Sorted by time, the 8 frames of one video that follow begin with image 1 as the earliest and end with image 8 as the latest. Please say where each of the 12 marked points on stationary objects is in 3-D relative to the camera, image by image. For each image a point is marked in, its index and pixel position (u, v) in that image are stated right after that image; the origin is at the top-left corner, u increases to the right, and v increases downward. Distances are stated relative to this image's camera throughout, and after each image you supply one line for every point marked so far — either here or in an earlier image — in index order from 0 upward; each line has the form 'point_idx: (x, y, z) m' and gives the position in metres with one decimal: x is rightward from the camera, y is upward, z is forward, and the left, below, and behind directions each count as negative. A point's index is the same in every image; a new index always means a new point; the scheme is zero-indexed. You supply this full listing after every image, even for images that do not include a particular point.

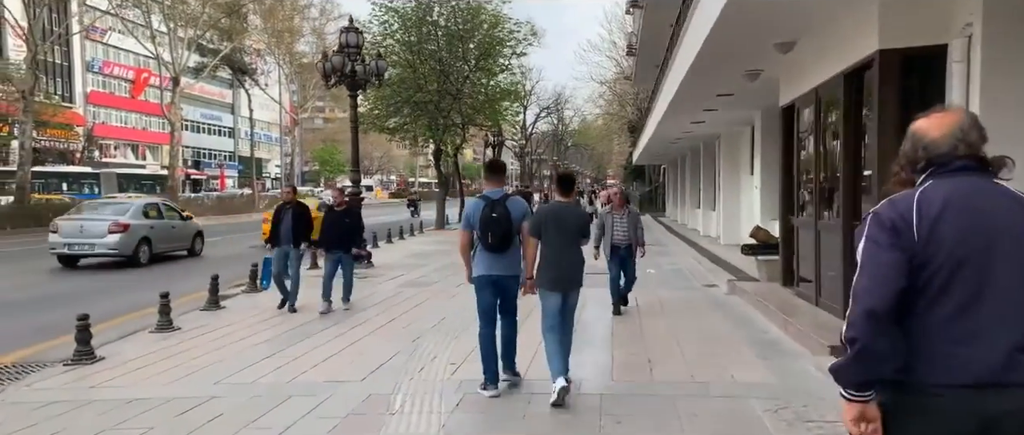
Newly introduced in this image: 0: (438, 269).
0: (-1.5, -1.1, +16.5) m
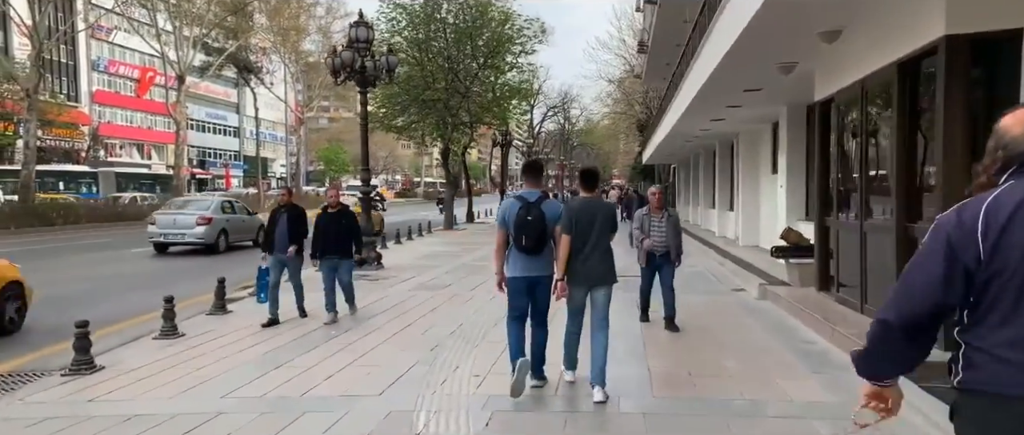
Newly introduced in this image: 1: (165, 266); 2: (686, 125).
0: (-1.2, -1.1, +16.0) m
1: (-7.7, -1.1, +17.5) m
2: (+4.5, +2.3, +19.7) m
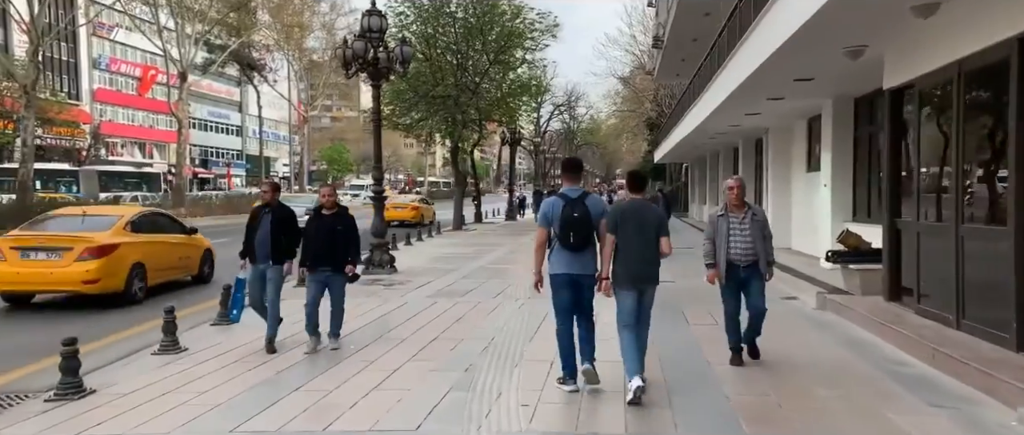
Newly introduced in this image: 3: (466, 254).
0: (-0.8, -1.1, +15.0) m
1: (-7.3, -1.2, +16.5) m
2: (+4.9, +2.3, +18.8) m
3: (-1.2, -0.9, +19.7) m
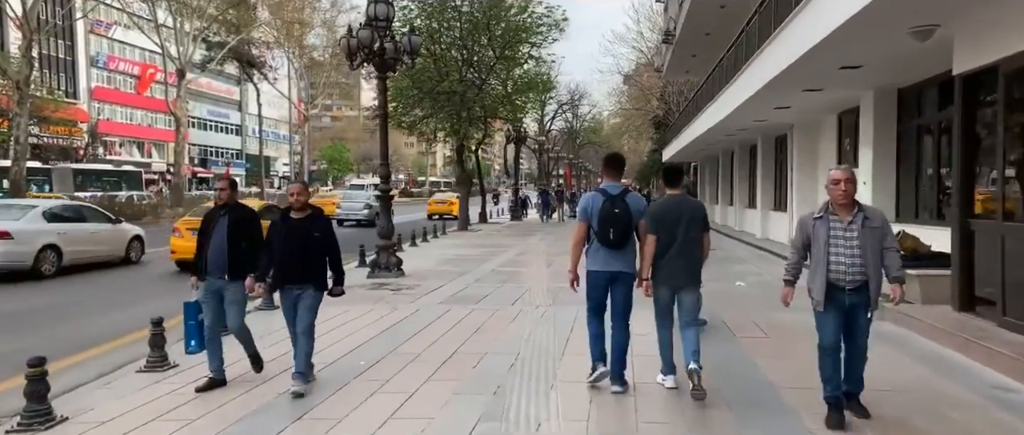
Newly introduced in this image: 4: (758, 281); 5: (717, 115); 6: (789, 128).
0: (-0.5, -1.1, +14.2) m
1: (-7.0, -1.2, +15.7) m
2: (+5.2, +2.3, +17.9) m
3: (-0.9, -0.9, +18.8) m
4: (+4.0, -1.0, +12.5) m
5: (+5.1, +2.6, +19.5) m
6: (+6.6, +2.1, +18.5) m
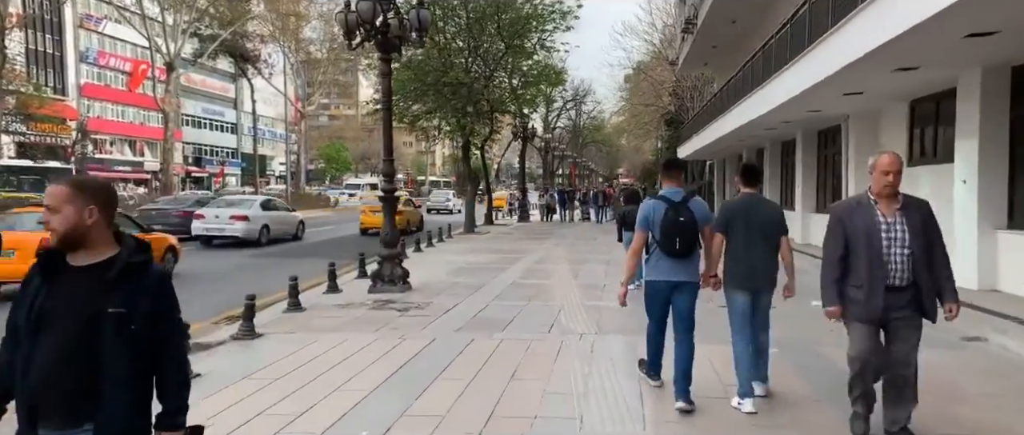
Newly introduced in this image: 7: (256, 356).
0: (-0.1, -1.2, +12.1) m
1: (-6.6, -1.2, +13.6) m
2: (+5.6, +2.2, +15.8) m
3: (-0.5, -1.0, +16.7) m
4: (+4.4, -1.1, +10.5) m
5: (+5.5, +2.5, +17.4) m
6: (+6.9, +2.0, +16.4) m
7: (-2.6, -1.4, +8.0) m
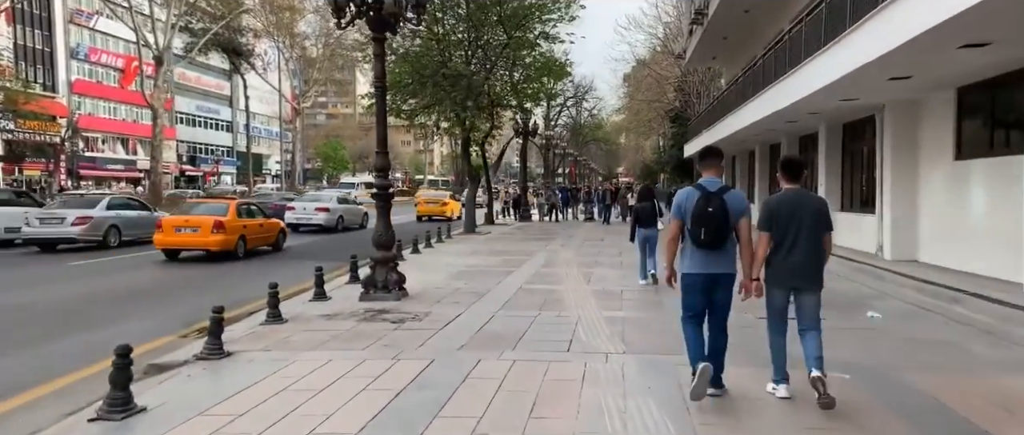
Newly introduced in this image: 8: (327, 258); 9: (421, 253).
0: (0.0, -1.2, +10.8) m
1: (-6.5, -1.2, +12.3) m
2: (+5.7, +2.3, +14.5) m
3: (-0.4, -1.0, +15.4) m
4: (+4.5, -1.1, +9.2) m
5: (+5.6, +2.5, +16.2) m
6: (+7.0, +2.1, +15.2) m
7: (-2.5, -1.4, +6.7) m
8: (-4.3, -0.9, +18.2) m
9: (-2.2, -0.8, +19.1) m
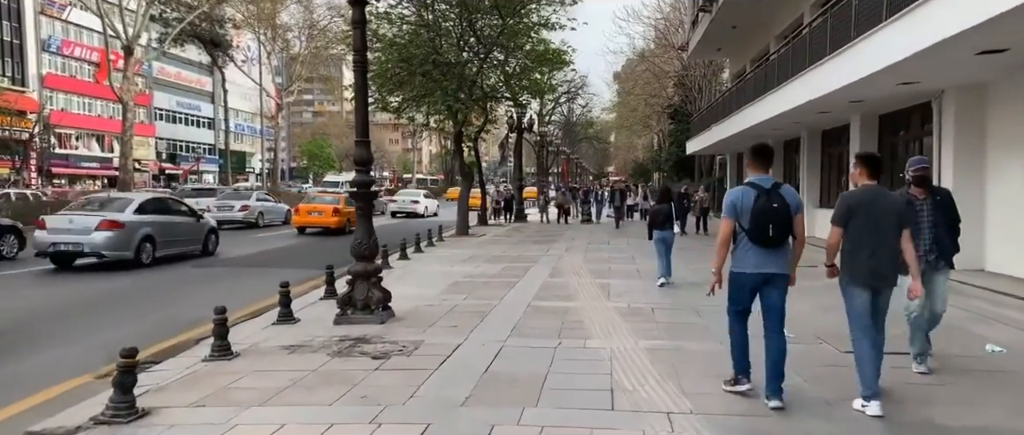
0: (+0.1, -1.2, +8.8) m
1: (-6.4, -1.3, +10.1) m
2: (+5.7, +2.2, +12.6) m
3: (-0.4, -1.0, +13.4) m
4: (+4.6, -1.1, +7.3) m
5: (+5.6, +2.5, +14.2) m
6: (+7.1, +2.0, +13.2) m
7: (-2.3, -1.5, +4.6) m
8: (-4.3, -1.0, +16.1) m
9: (-2.2, -0.9, +17.0) m
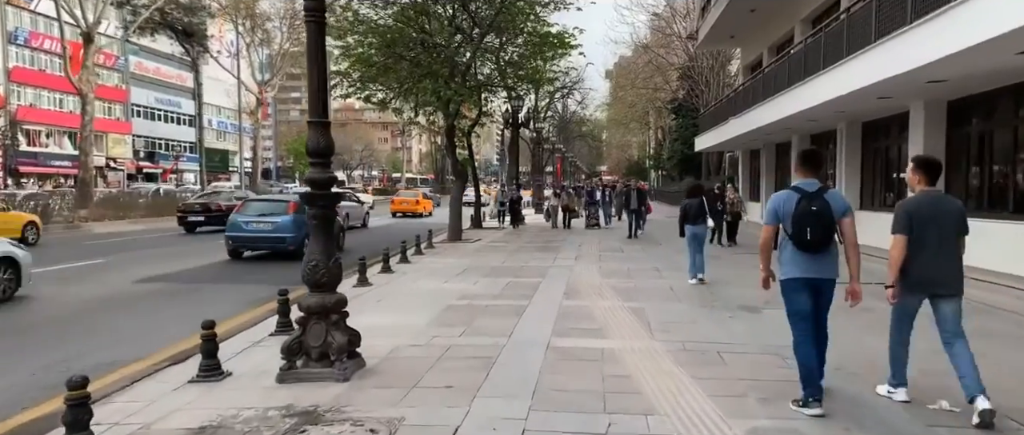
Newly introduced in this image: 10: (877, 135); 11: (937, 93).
0: (+0.2, -1.3, +6.1) m
1: (-6.3, -1.4, +7.4) m
2: (+5.8, +2.1, +10.0) m
3: (-0.3, -1.1, +10.7) m
4: (+4.8, -1.2, +4.7) m
5: (+5.7, +2.4, +11.6) m
6: (+7.2, +1.9, +10.7) m
7: (-2.1, -1.6, +1.9) m
8: (-4.2, -1.1, +13.4) m
9: (-2.2, -1.0, +14.3) m
10: (+8.5, +1.9, +18.2) m
11: (+7.4, +2.1, +13.6) m
